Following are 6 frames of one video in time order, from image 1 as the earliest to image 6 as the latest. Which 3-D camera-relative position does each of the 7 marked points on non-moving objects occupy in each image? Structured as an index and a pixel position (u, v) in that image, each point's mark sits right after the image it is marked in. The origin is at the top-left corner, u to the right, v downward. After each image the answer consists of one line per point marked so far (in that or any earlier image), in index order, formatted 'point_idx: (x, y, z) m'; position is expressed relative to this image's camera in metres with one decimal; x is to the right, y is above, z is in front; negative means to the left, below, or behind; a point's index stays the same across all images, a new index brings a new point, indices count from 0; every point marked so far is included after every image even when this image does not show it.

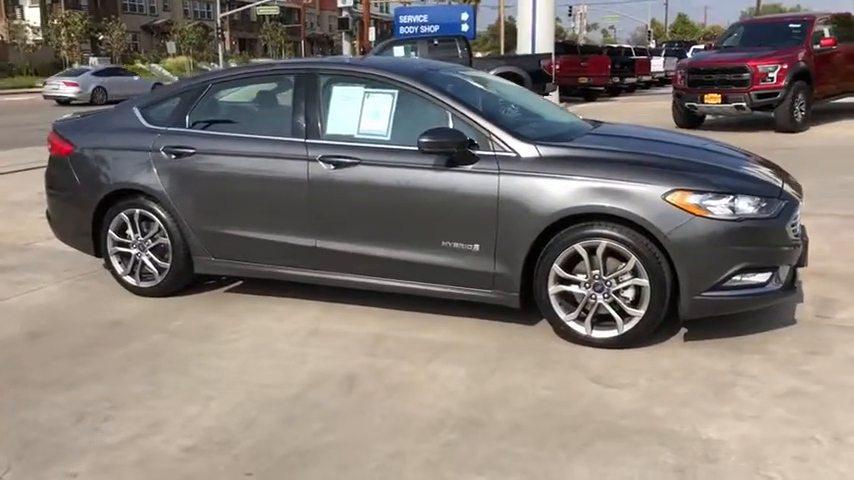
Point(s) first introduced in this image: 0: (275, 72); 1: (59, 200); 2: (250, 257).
0: (-1.0, +1.2, +5.6) m
1: (-2.8, +0.3, +6.3) m
2: (-1.2, -0.1, +5.6) m
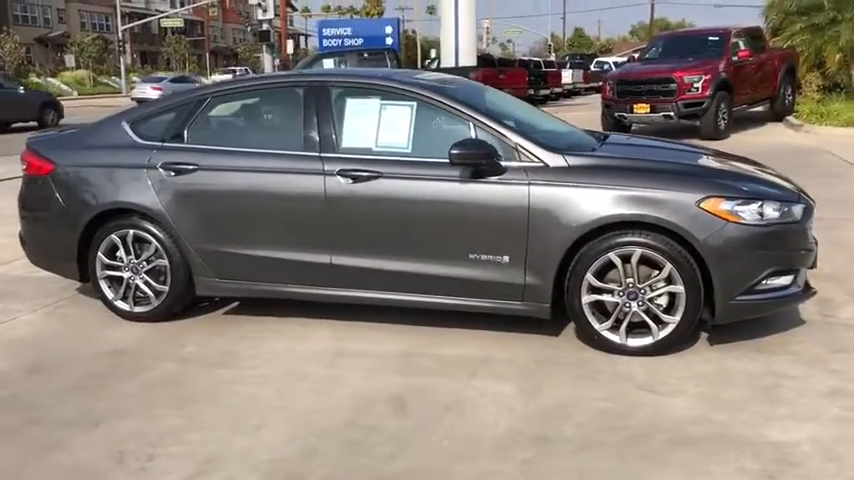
0: (-1.0, +1.0, +5.4) m
1: (-2.8, +0.1, +5.8) m
2: (-1.1, -0.2, +5.4) m
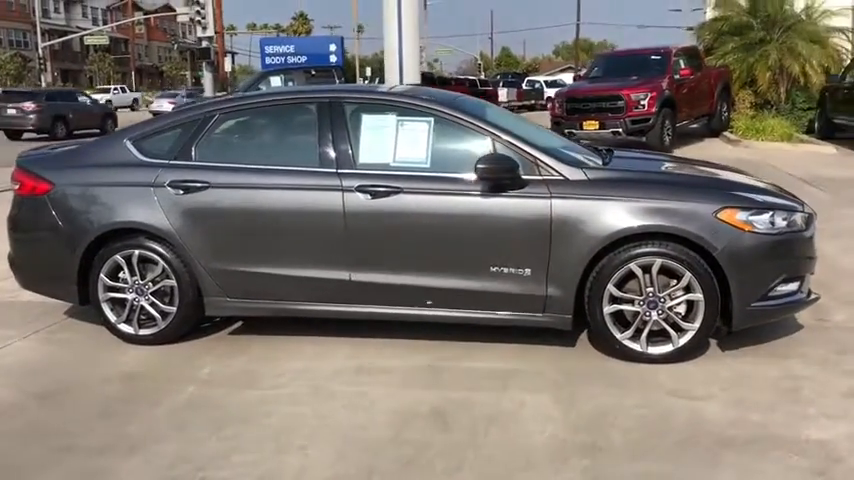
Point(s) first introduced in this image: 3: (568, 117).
0: (-0.9, +0.9, +5.4) m
1: (-2.7, 0.0, +5.6) m
2: (-1.0, -0.4, +5.3) m
3: (+3.0, +2.6, +17.4) m
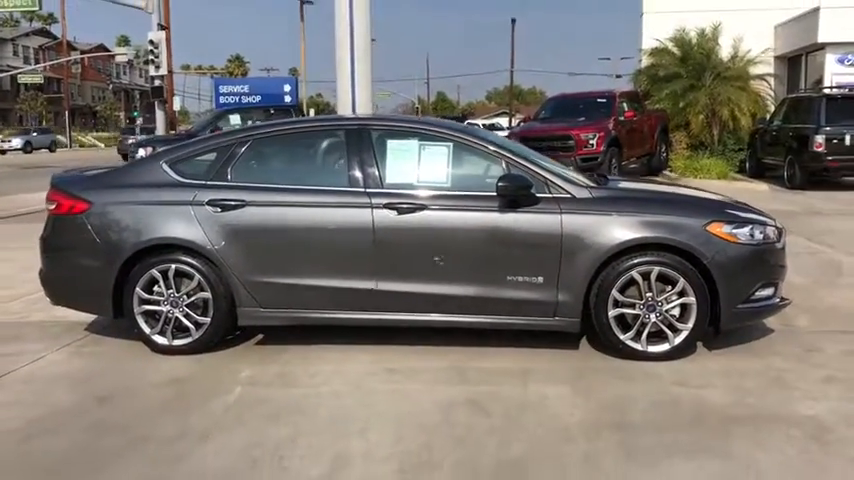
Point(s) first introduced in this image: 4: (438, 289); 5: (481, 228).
0: (-0.8, +0.8, +5.9) m
1: (-2.6, -0.2, +5.9) m
2: (-0.9, -0.5, +5.8) m
3: (+2.1, +1.9, +18.3) m
4: (+0.1, -0.3, +5.6) m
5: (+0.4, +0.1, +5.5) m
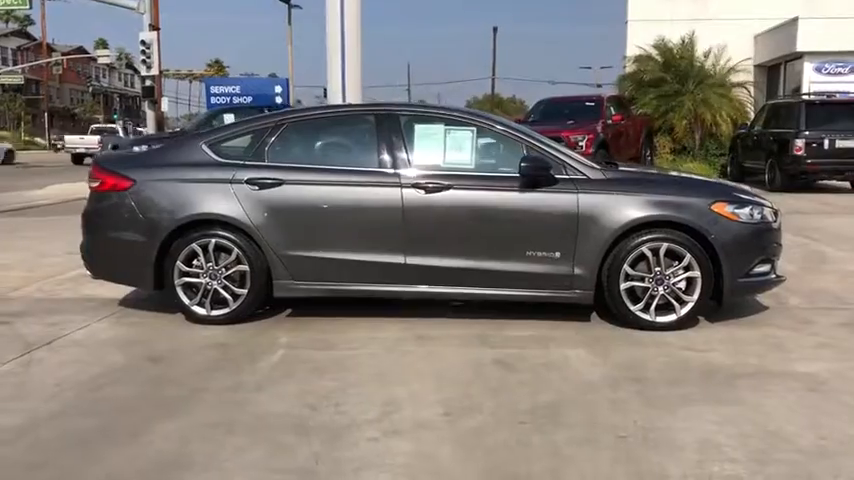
0: (-0.6, +1.0, +6.3) m
1: (-2.5, 0.0, +6.3) m
2: (-0.7, -0.3, +6.1) m
3: (+1.9, +1.9, +18.8) m
4: (+0.3, -0.2, +6.0) m
5: (+0.6, +0.2, +6.0) m
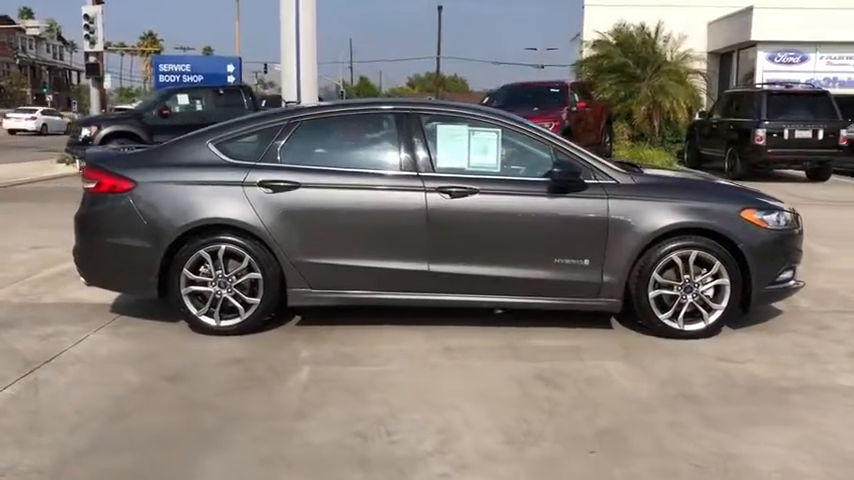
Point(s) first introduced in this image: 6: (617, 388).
0: (-0.4, +0.9, +5.9) m
1: (-2.3, 0.0, +5.8) m
2: (-0.5, -0.3, +5.8) m
3: (+1.1, +2.2, +18.6) m
4: (+0.4, -0.2, +5.8) m
5: (+0.7, +0.2, +5.7) m
6: (+1.1, -0.9, +4.9) m
